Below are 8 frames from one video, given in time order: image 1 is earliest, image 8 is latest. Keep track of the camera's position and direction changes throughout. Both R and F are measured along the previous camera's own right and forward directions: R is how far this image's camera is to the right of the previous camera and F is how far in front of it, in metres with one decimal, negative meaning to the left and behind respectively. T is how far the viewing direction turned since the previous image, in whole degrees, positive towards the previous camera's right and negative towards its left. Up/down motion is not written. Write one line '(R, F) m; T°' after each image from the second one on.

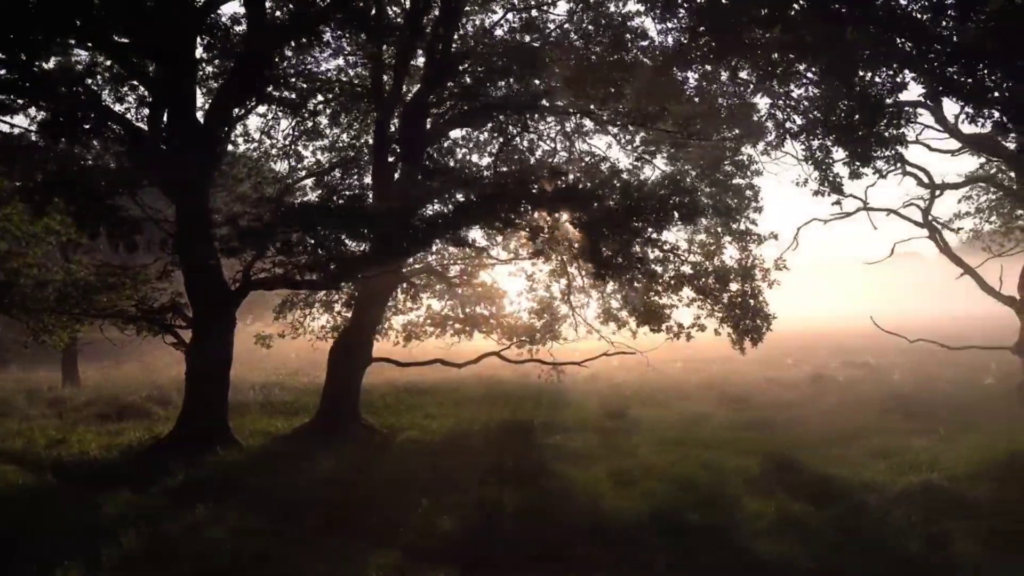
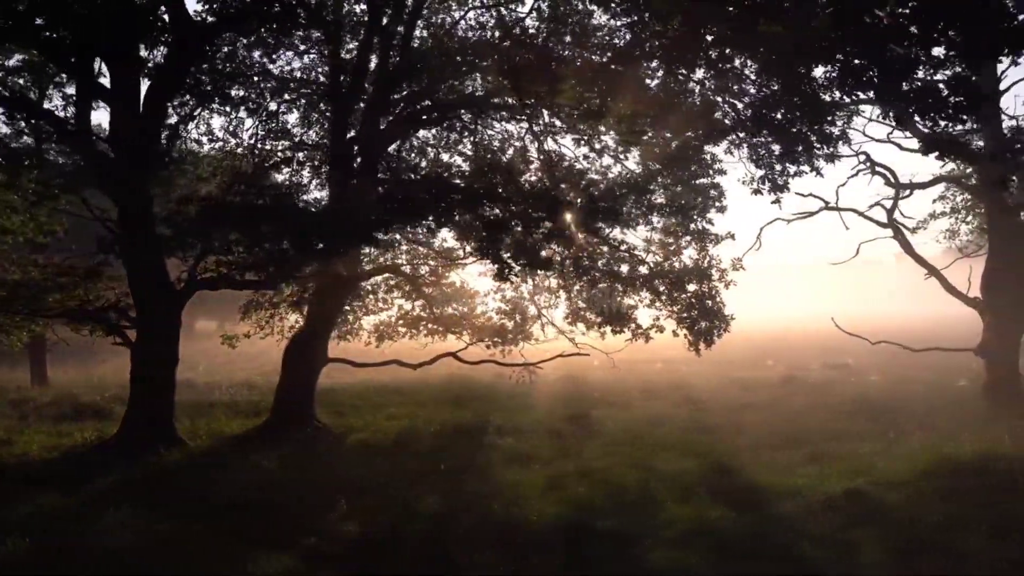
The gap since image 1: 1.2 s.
(+0.7, +0.1) m; -1°
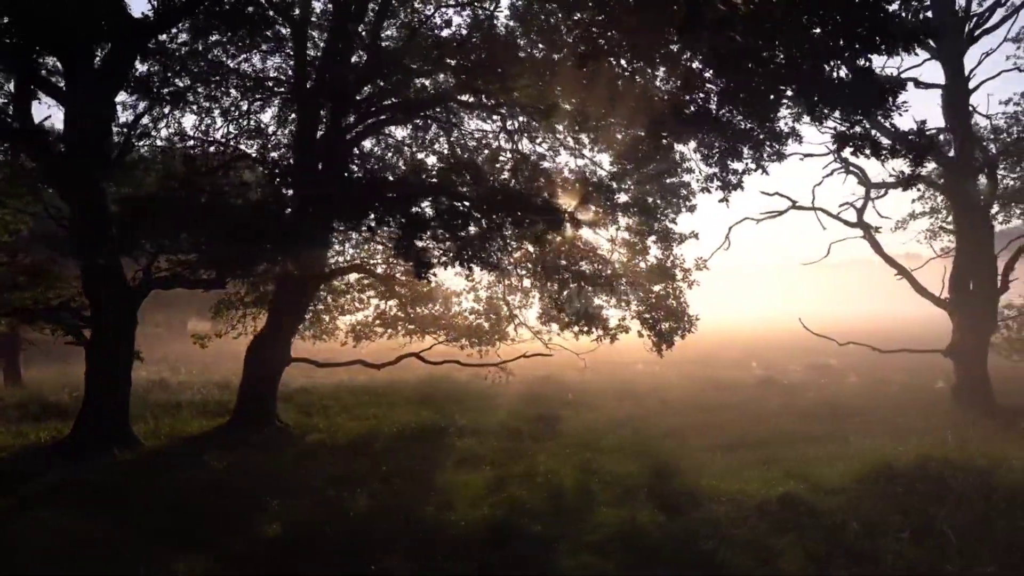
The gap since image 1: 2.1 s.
(+0.5, +0.1) m; 0°
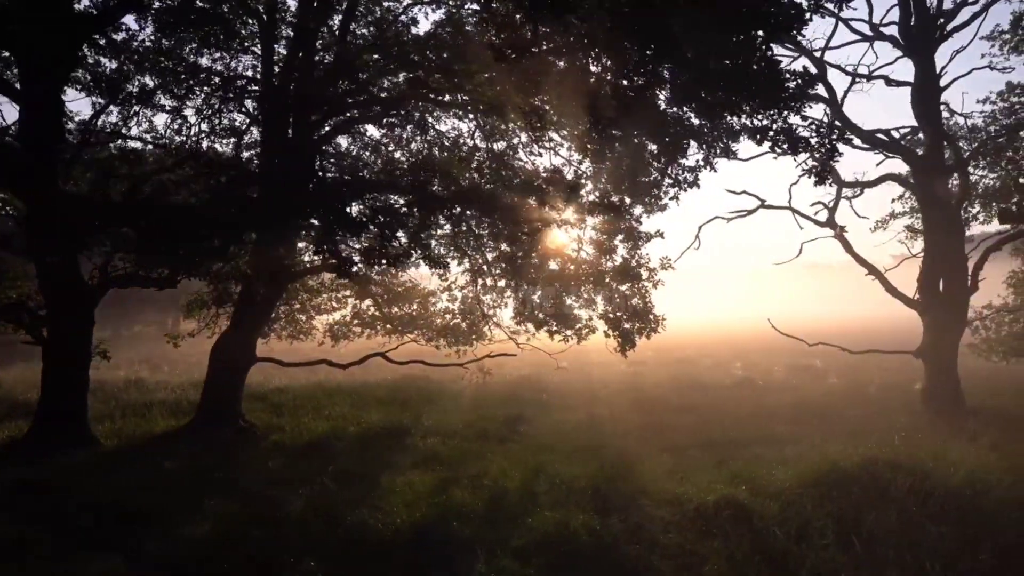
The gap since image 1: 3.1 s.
(+0.5, +0.1) m; 0°
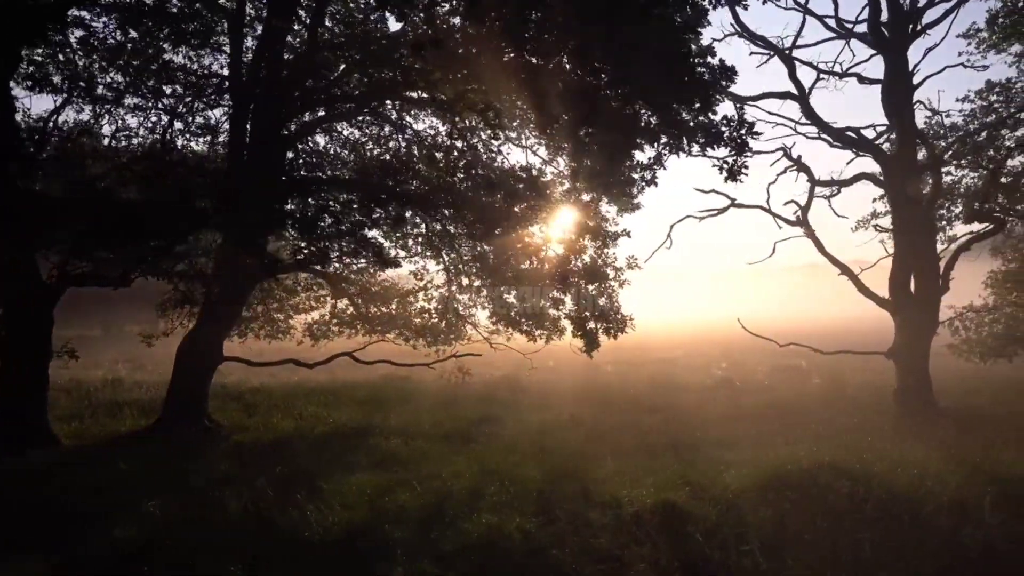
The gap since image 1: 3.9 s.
(+0.5, +0.1) m; 0°
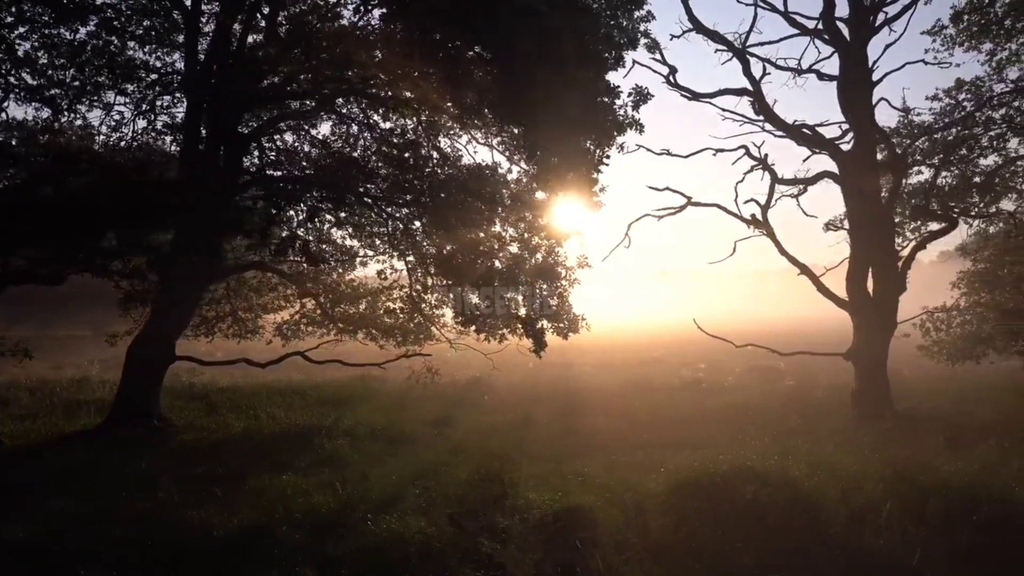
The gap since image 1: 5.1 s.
(+0.7, +0.1) m; -1°
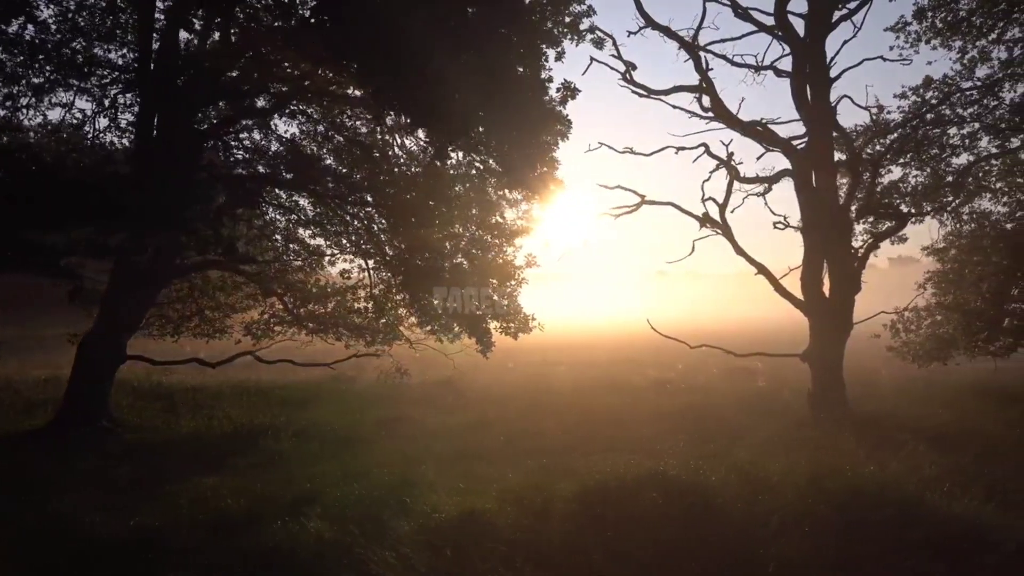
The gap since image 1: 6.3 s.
(+0.7, +0.1) m; 0°
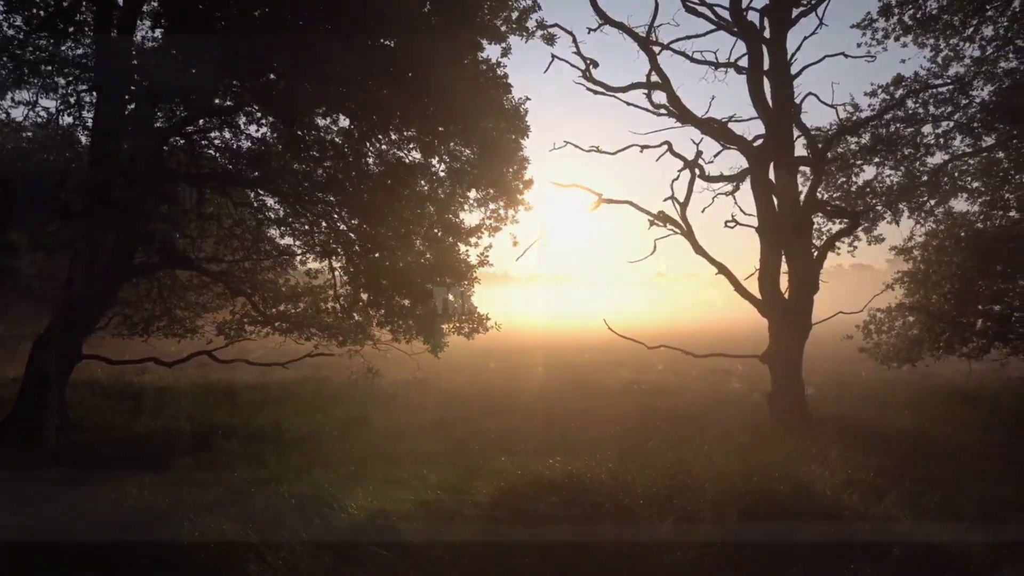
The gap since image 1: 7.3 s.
(+0.6, +0.1) m; 0°
